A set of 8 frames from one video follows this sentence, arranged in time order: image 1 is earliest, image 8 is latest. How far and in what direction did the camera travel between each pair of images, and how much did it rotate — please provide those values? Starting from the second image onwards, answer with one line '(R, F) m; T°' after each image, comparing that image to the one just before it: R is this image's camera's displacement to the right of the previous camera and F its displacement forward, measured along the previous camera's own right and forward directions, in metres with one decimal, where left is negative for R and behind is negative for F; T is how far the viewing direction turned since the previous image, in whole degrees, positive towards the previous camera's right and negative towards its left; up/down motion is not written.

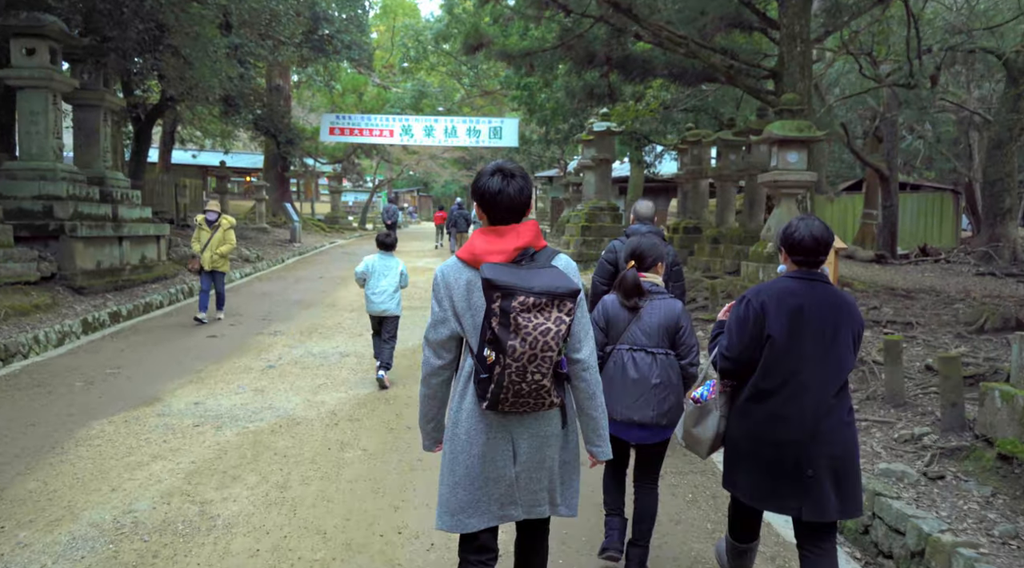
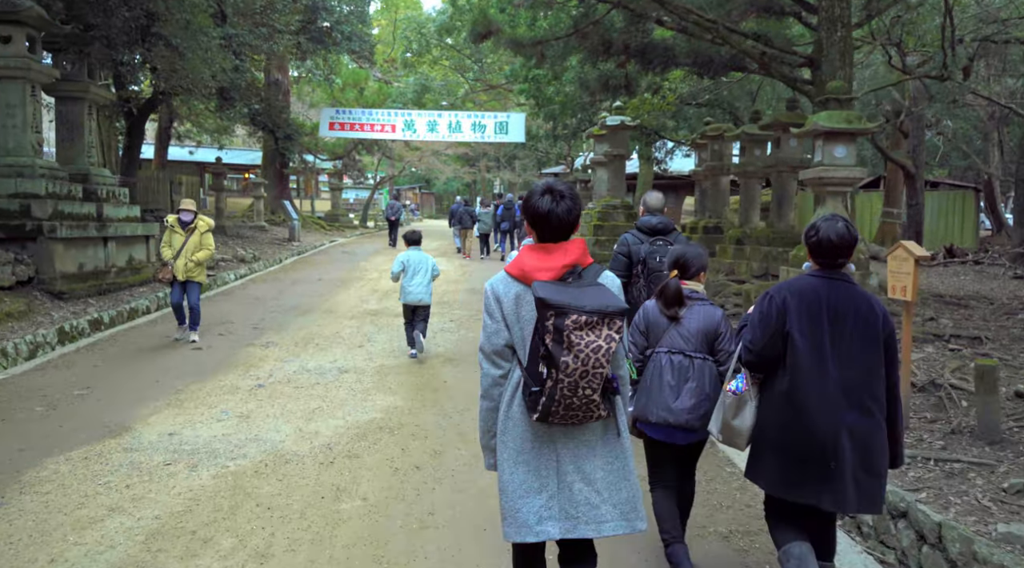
(-0.1, +0.7) m; 0°
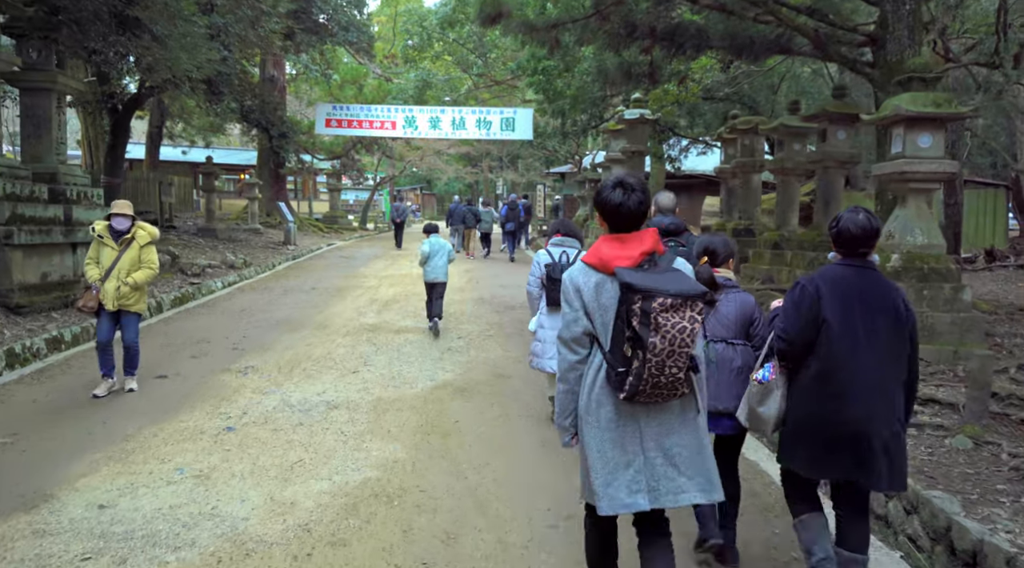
(-0.2, +1.1) m; 0°
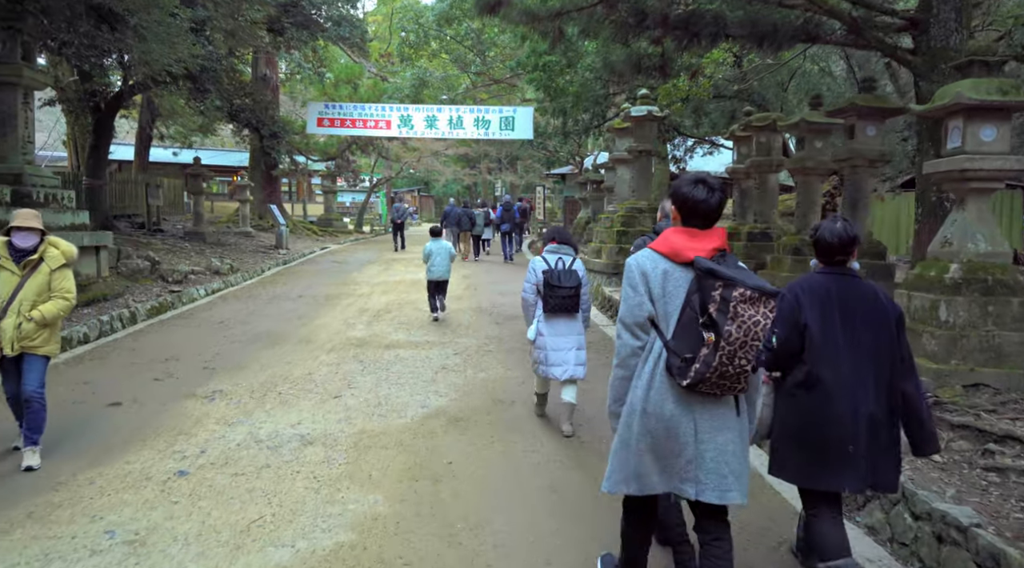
(0.0, +0.7) m; 0°
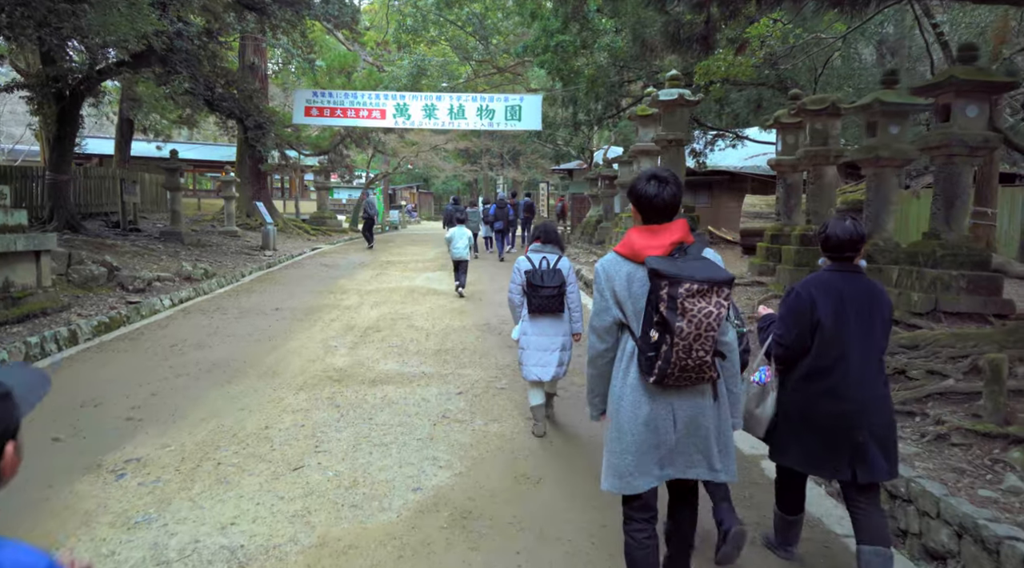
(-0.1, +1.6) m; 0°
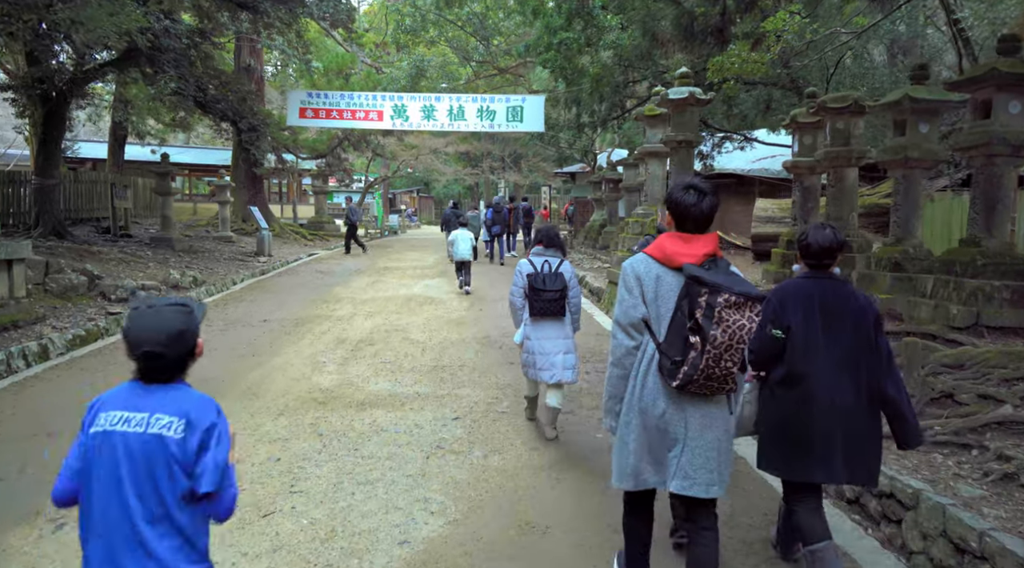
(0.0, +0.6) m; 0°
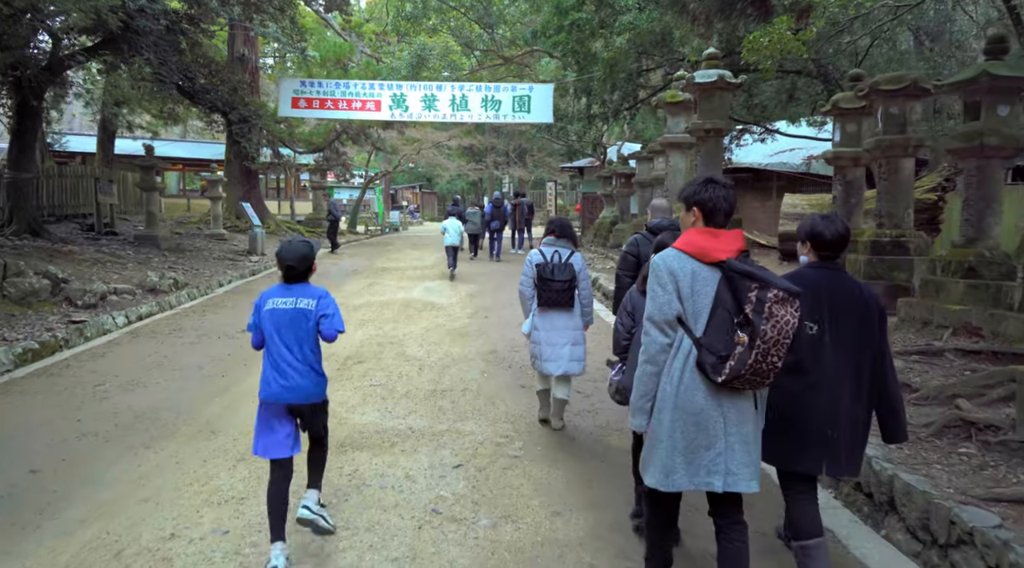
(-0.1, +1.0) m; 0°
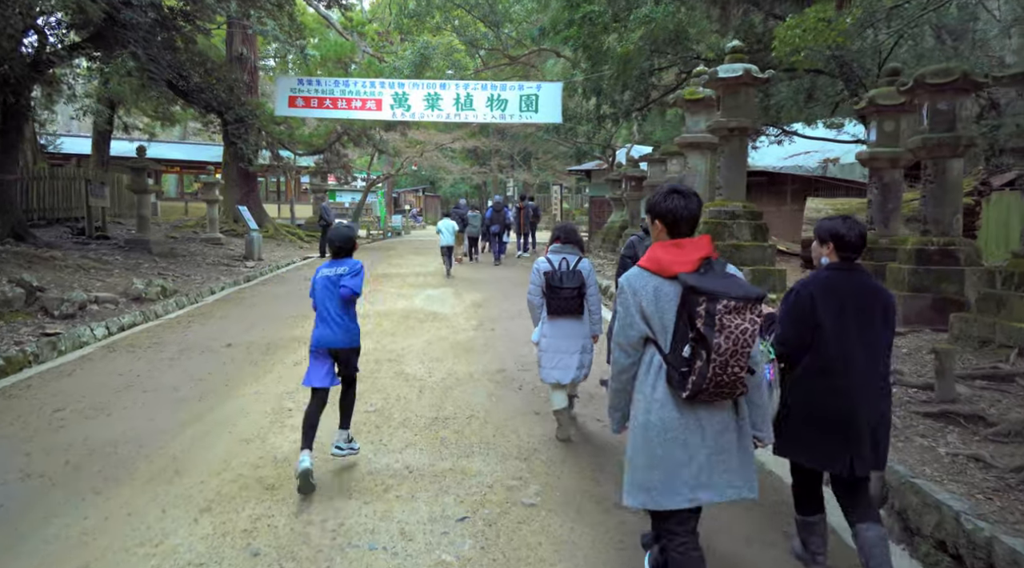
(-0.1, +0.7) m; 0°
